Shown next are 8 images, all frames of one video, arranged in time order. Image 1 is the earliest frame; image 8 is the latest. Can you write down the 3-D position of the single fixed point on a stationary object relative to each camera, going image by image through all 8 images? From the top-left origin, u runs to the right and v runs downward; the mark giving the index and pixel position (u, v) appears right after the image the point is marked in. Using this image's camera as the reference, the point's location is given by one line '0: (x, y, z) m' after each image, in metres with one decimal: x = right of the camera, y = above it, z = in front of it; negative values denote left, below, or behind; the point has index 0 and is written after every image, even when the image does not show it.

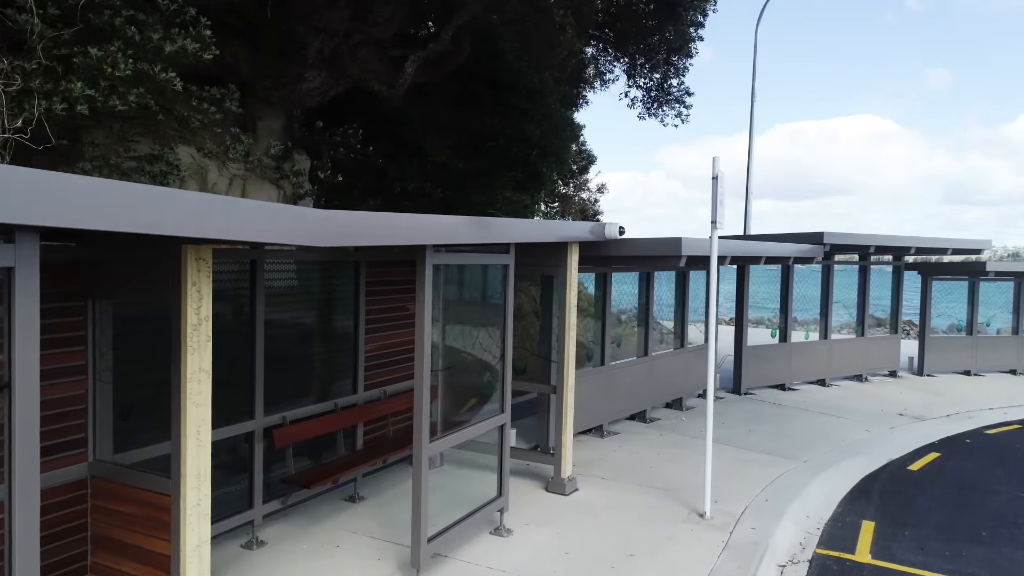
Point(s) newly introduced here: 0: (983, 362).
0: (+7.2, -1.1, +13.2) m
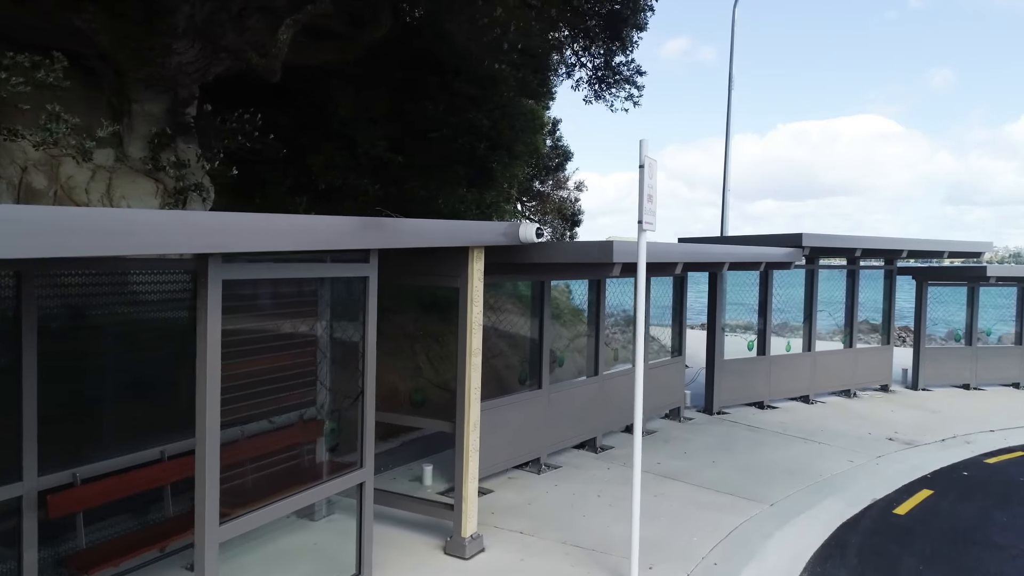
0: (+6.6, -1.2, +12.1) m
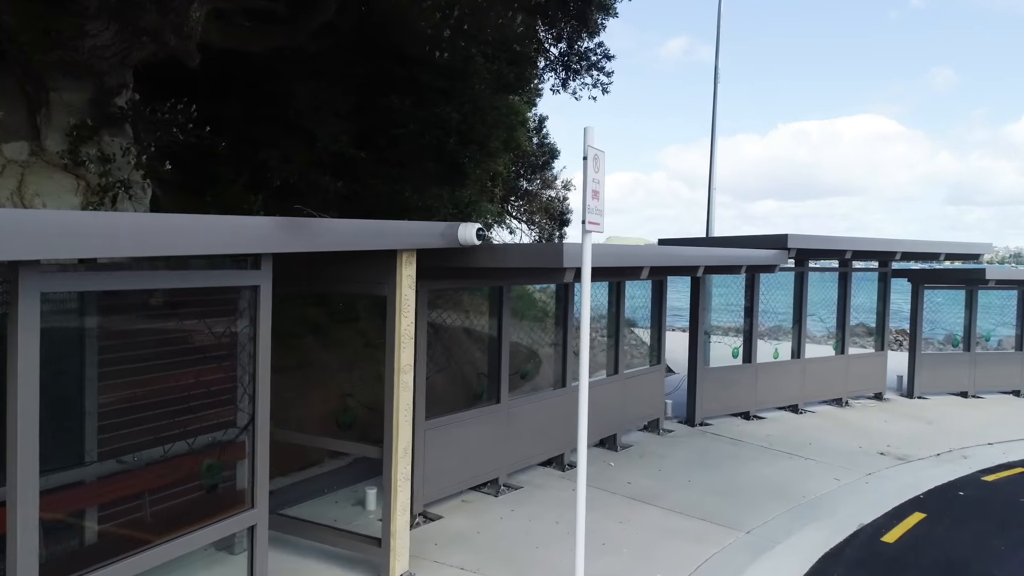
0: (+6.3, -1.3, +11.6) m
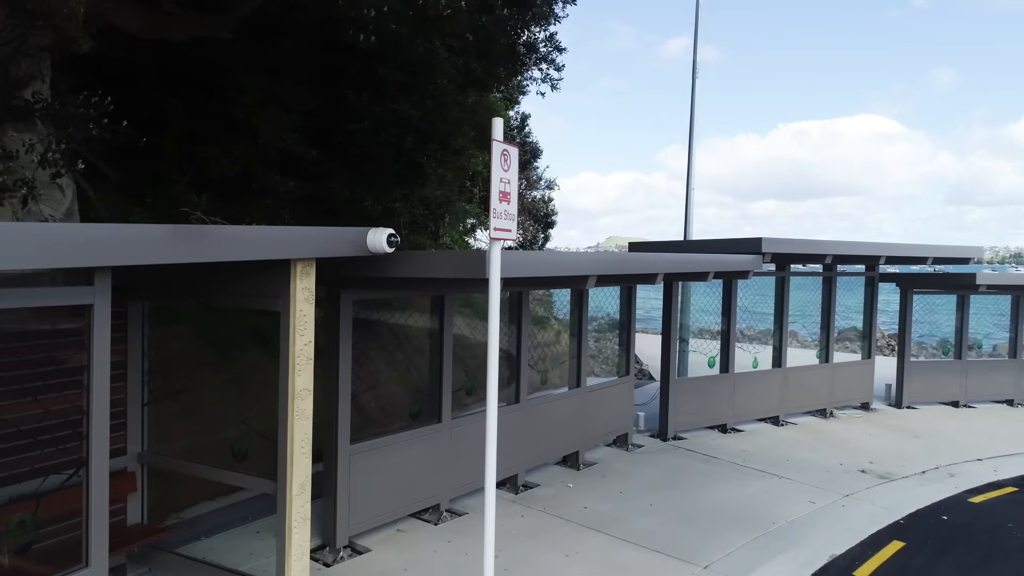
0: (+5.9, -1.3, +11.1) m
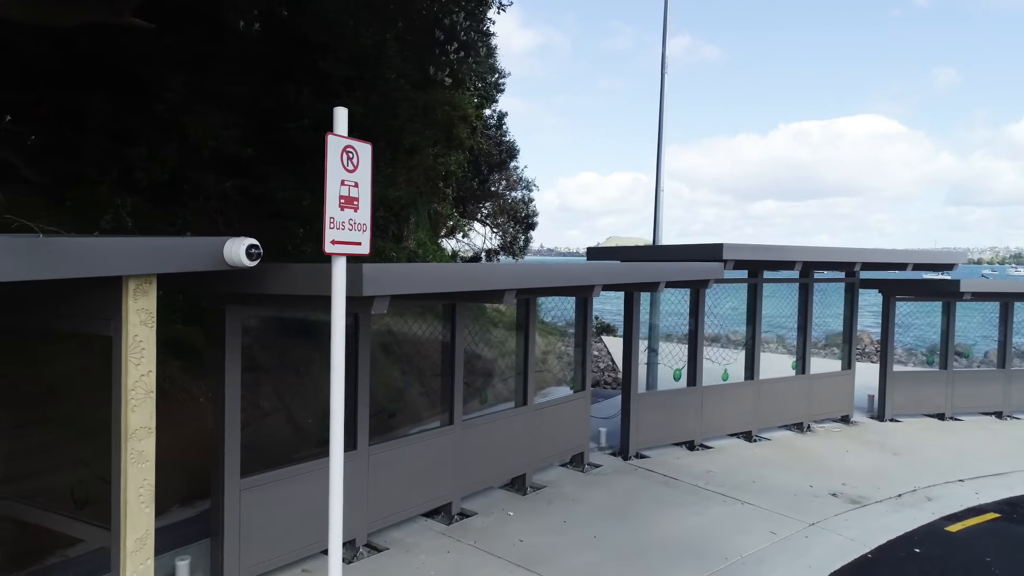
0: (+5.5, -1.4, +10.6) m
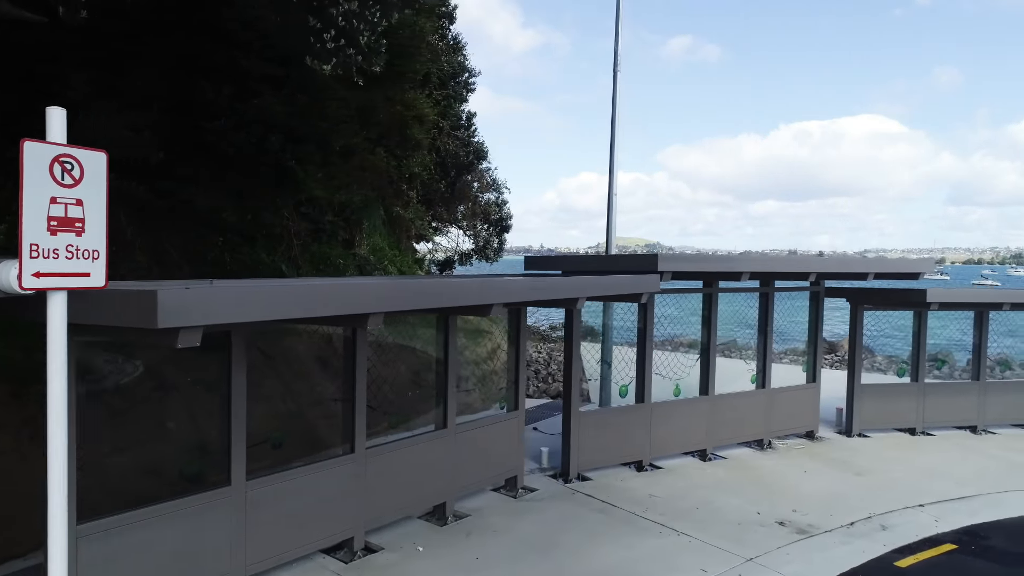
0: (+4.9, -1.5, +10.1) m
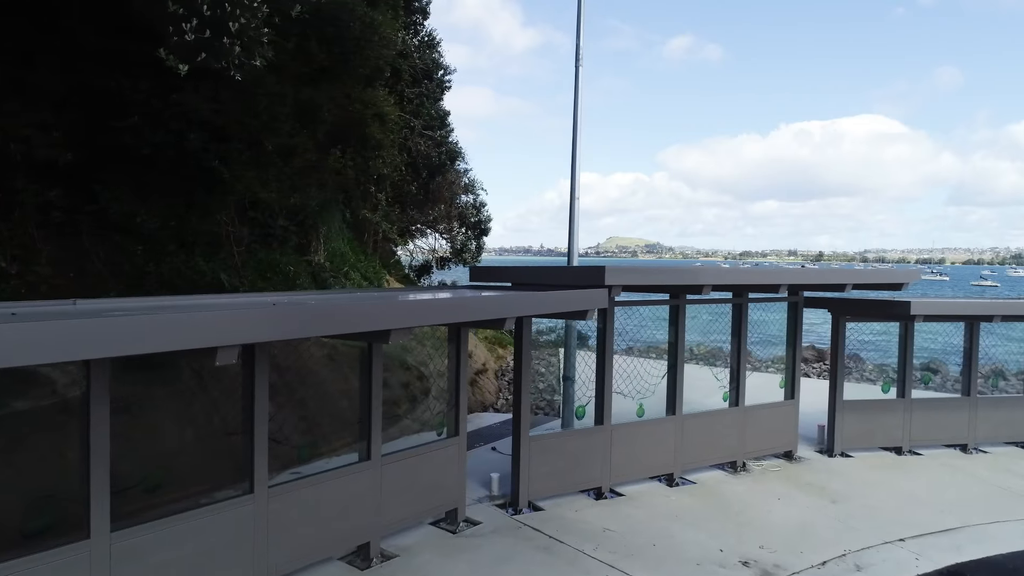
0: (+4.5, -1.6, +9.5) m
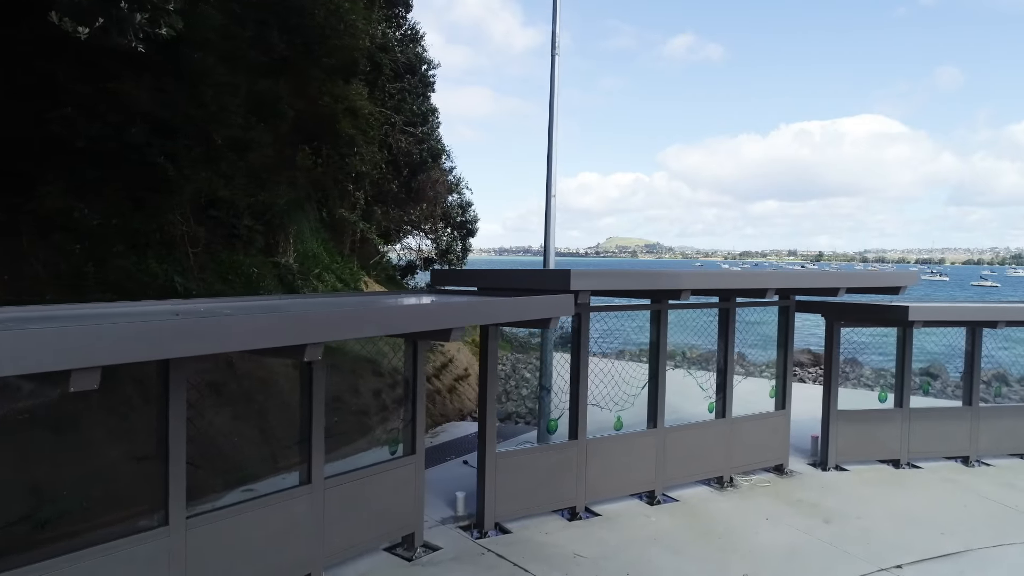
0: (+4.2, -1.6, +9.0) m
